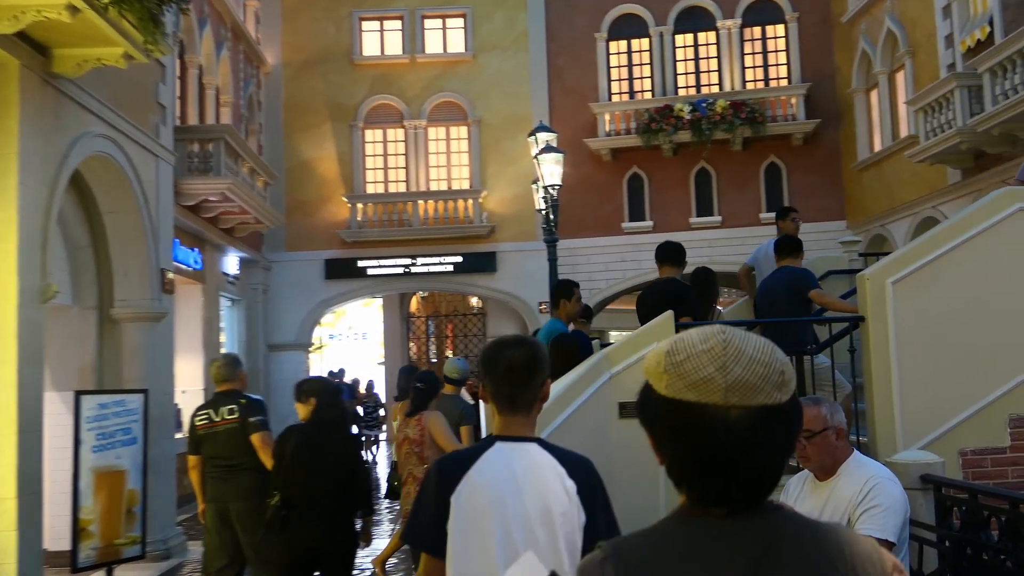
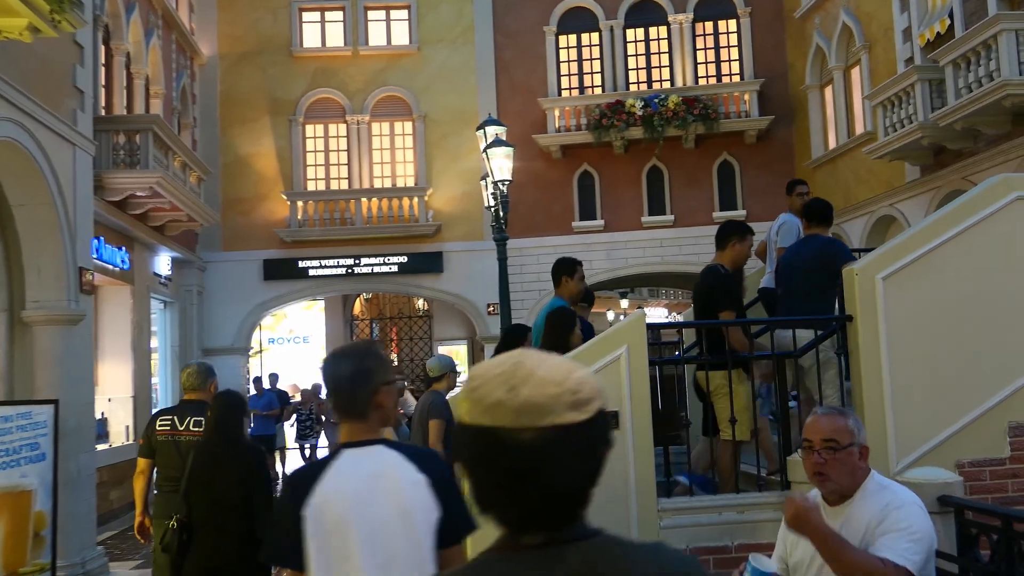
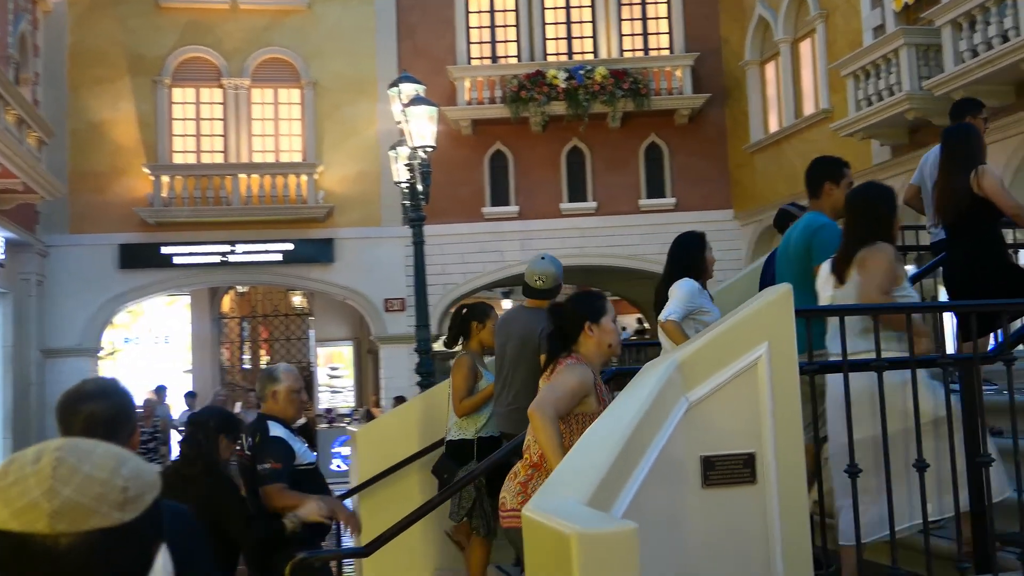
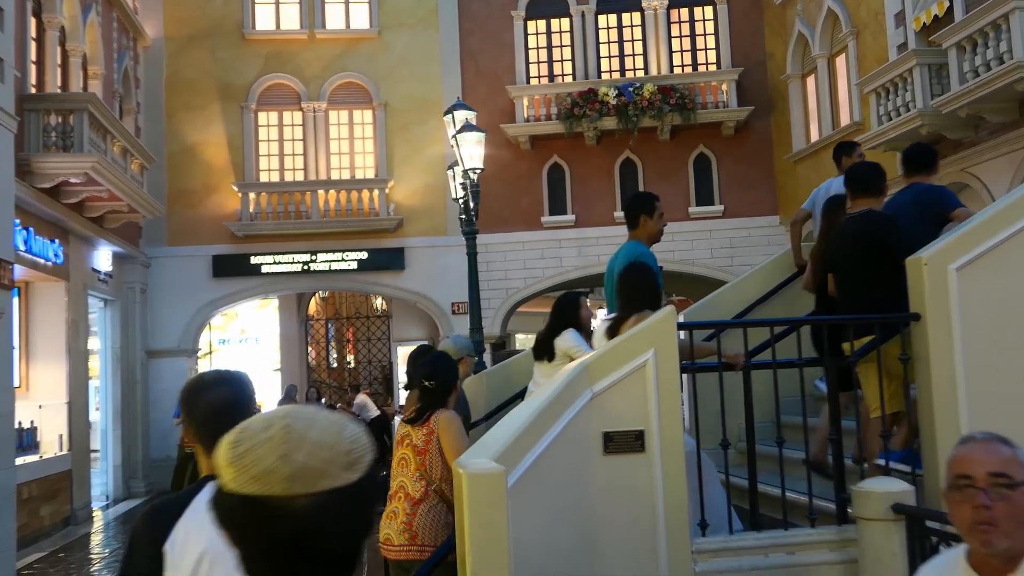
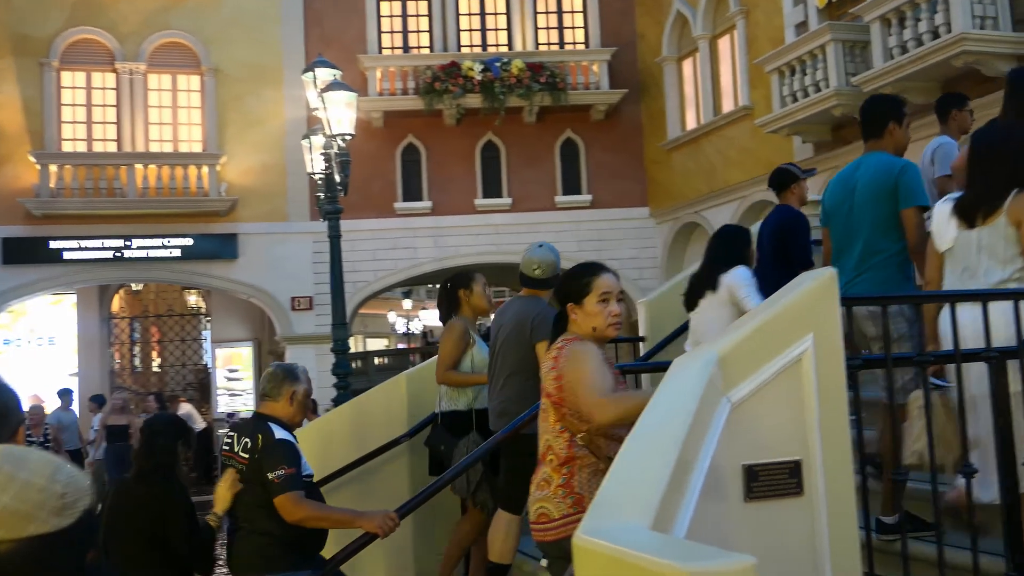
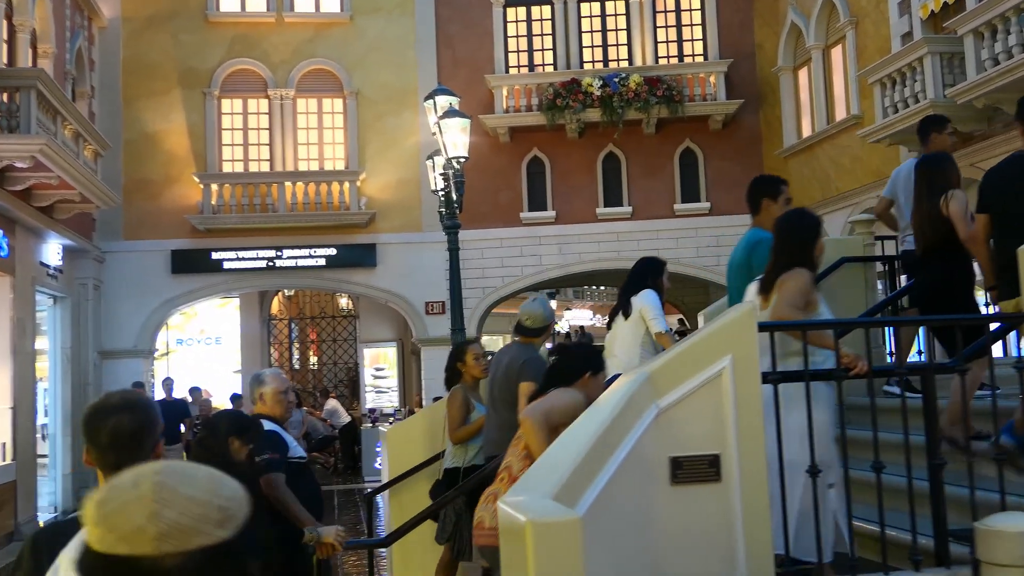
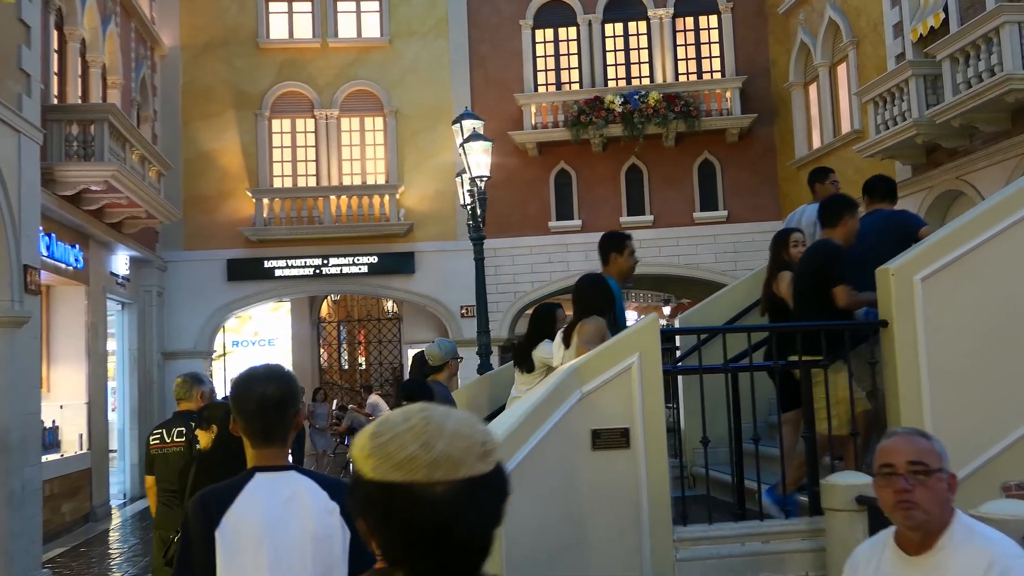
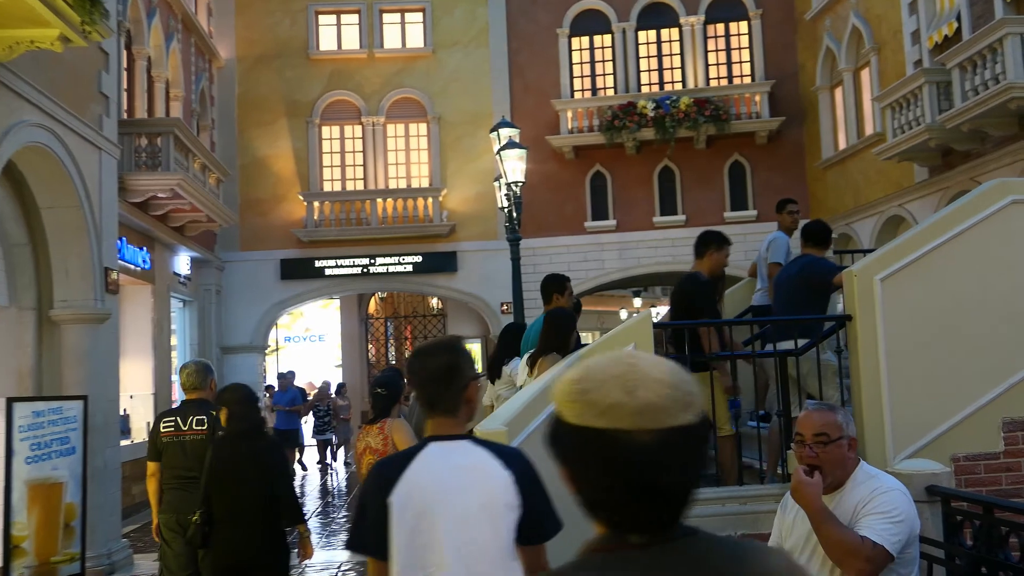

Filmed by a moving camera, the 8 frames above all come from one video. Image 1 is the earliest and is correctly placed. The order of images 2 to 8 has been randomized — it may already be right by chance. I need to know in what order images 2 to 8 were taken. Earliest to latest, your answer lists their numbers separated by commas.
8, 2, 7, 4, 6, 3, 5
